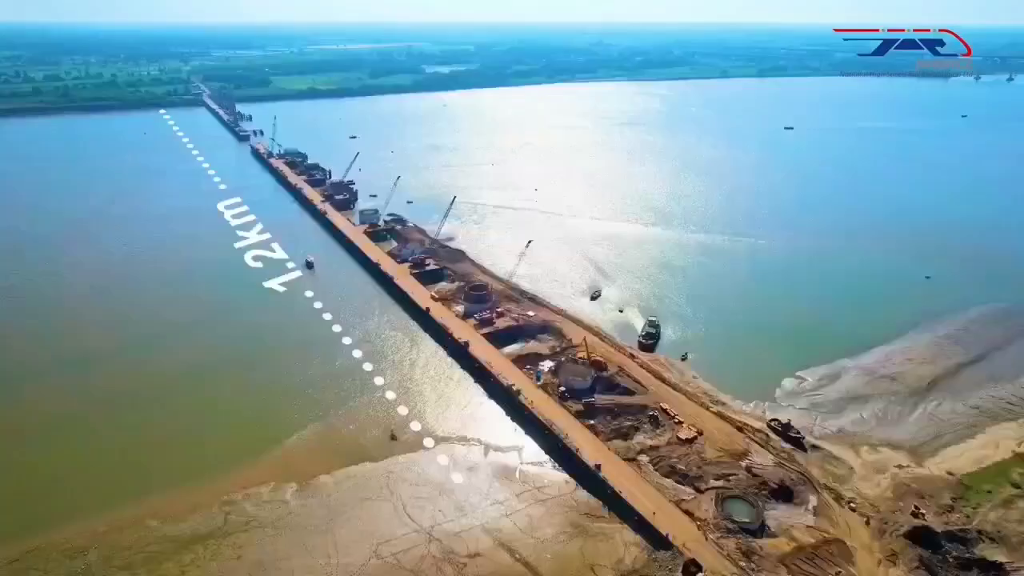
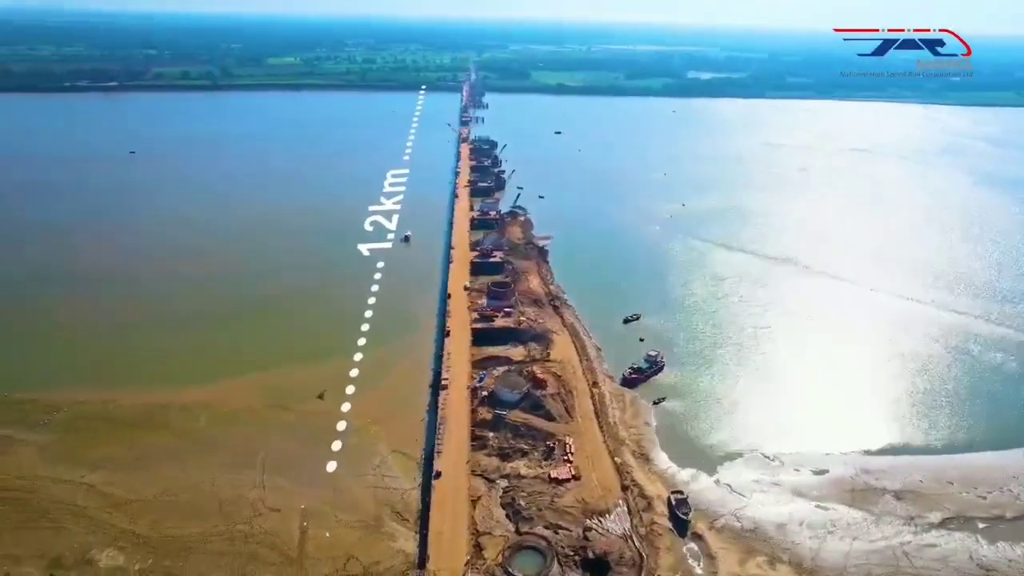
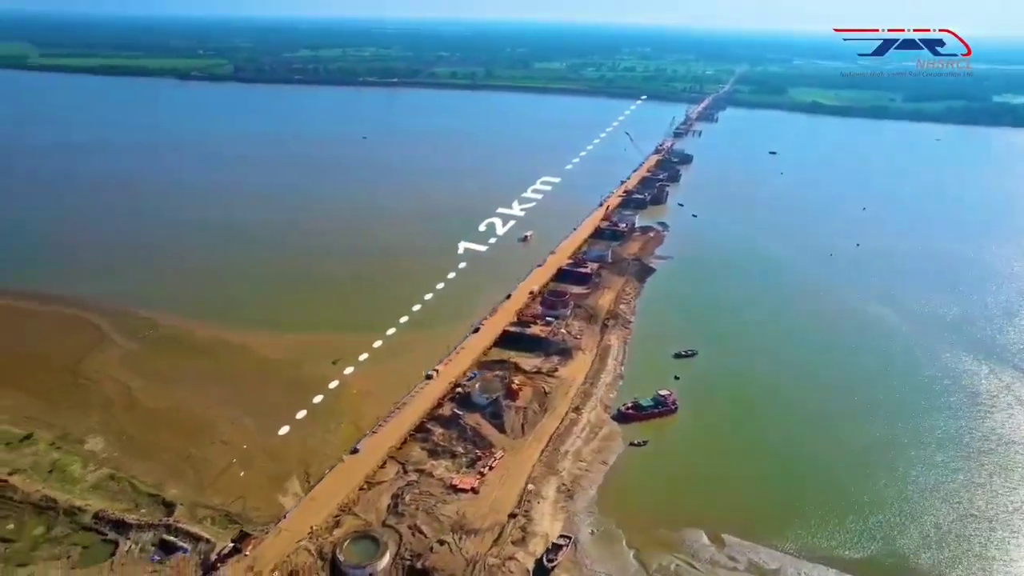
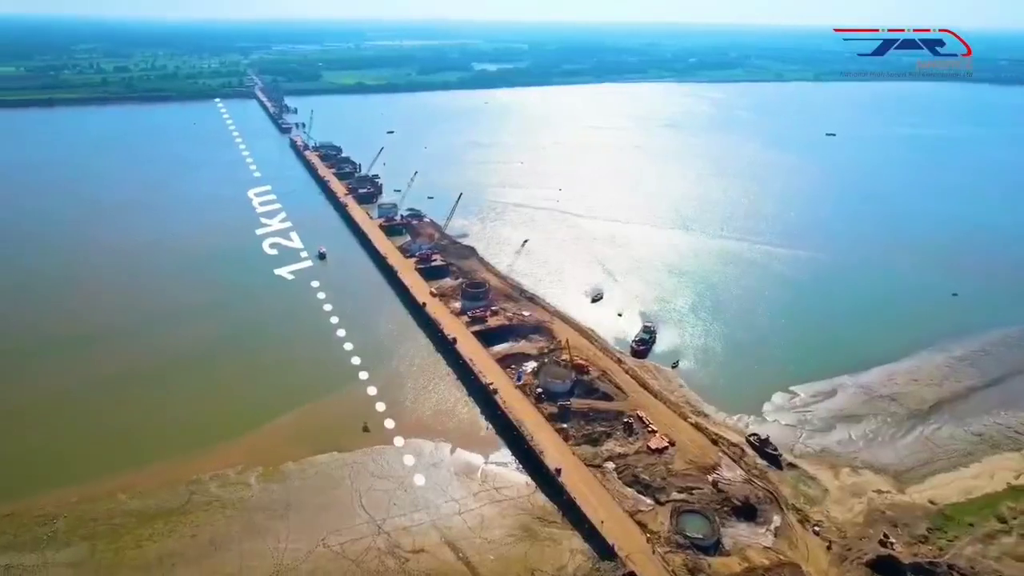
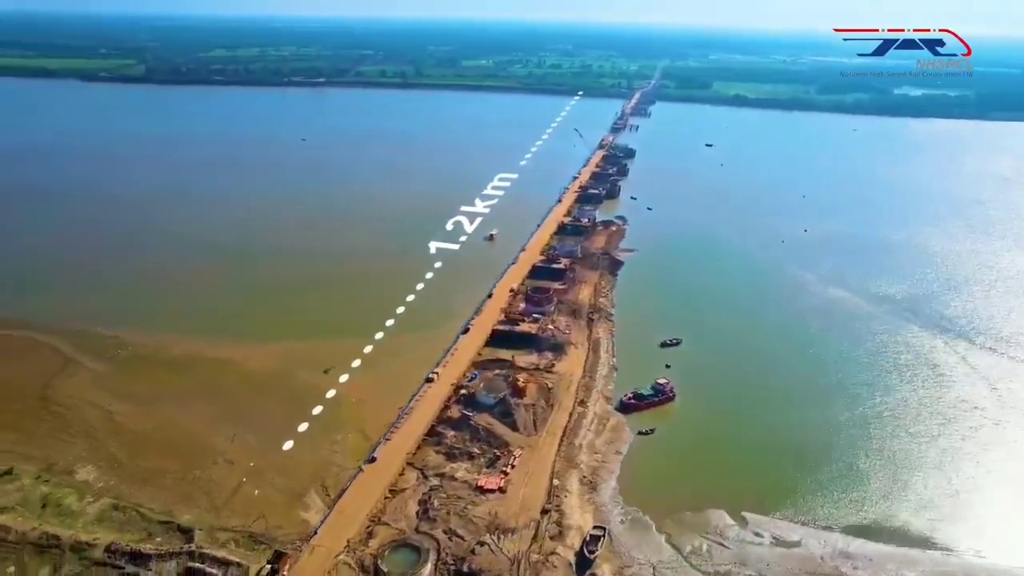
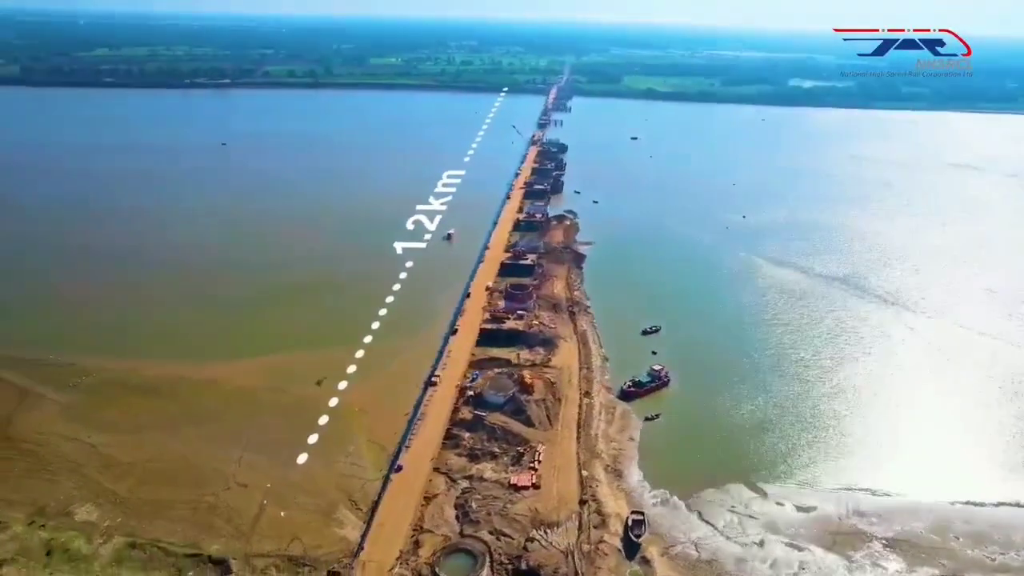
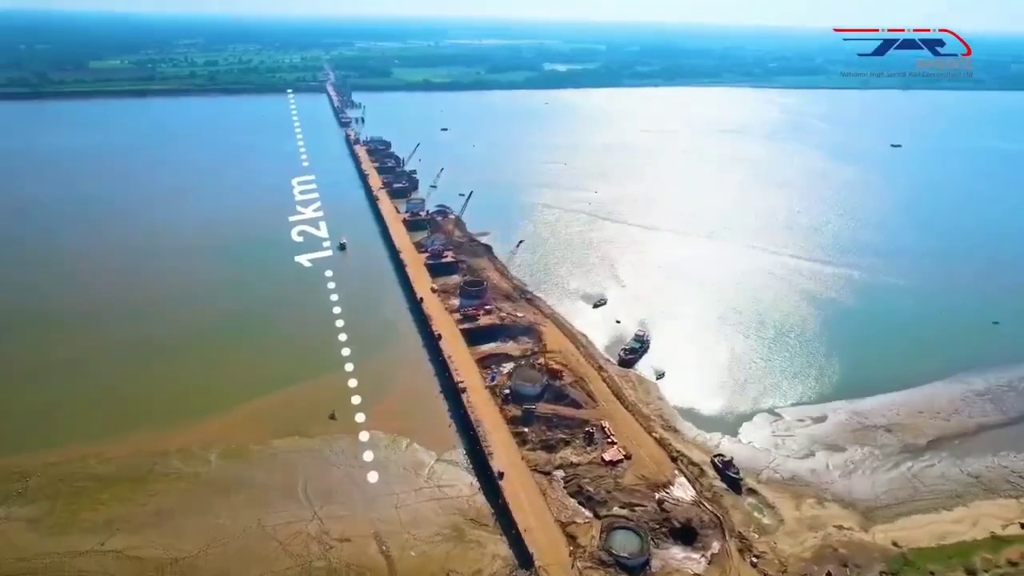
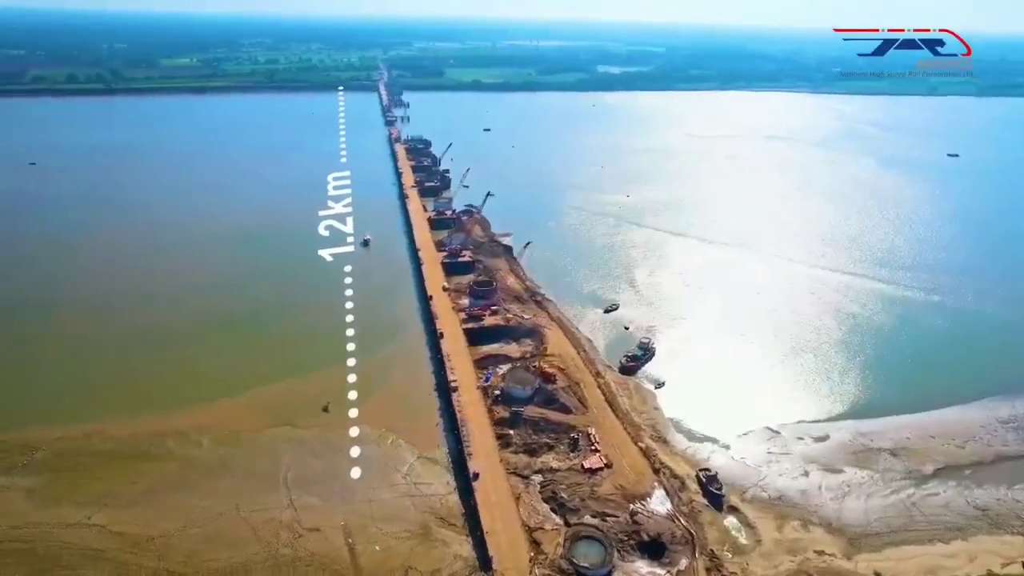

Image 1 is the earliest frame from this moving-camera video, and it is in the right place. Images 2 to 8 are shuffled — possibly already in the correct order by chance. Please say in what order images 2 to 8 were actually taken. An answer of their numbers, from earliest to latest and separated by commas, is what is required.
4, 7, 8, 2, 6, 5, 3
